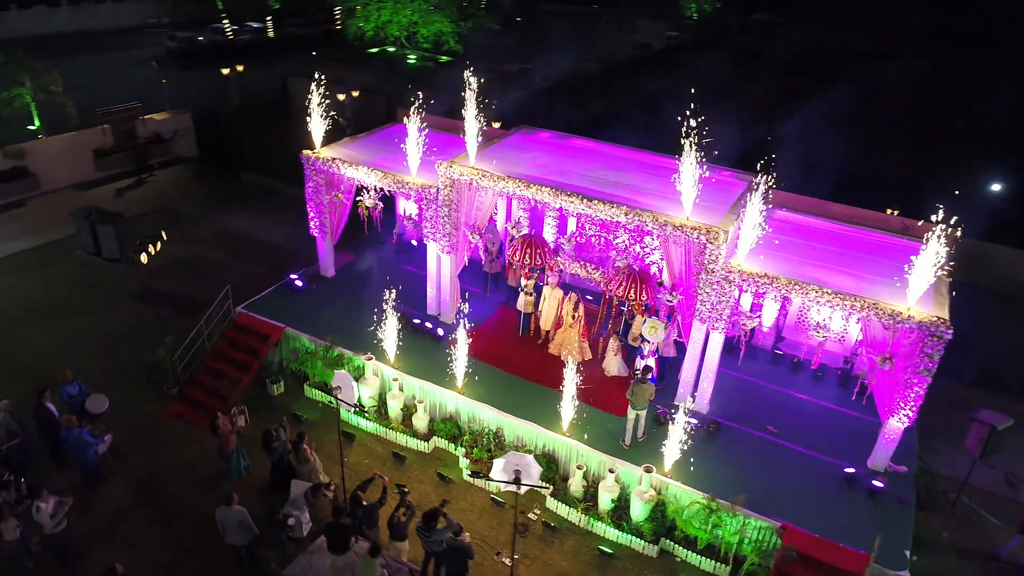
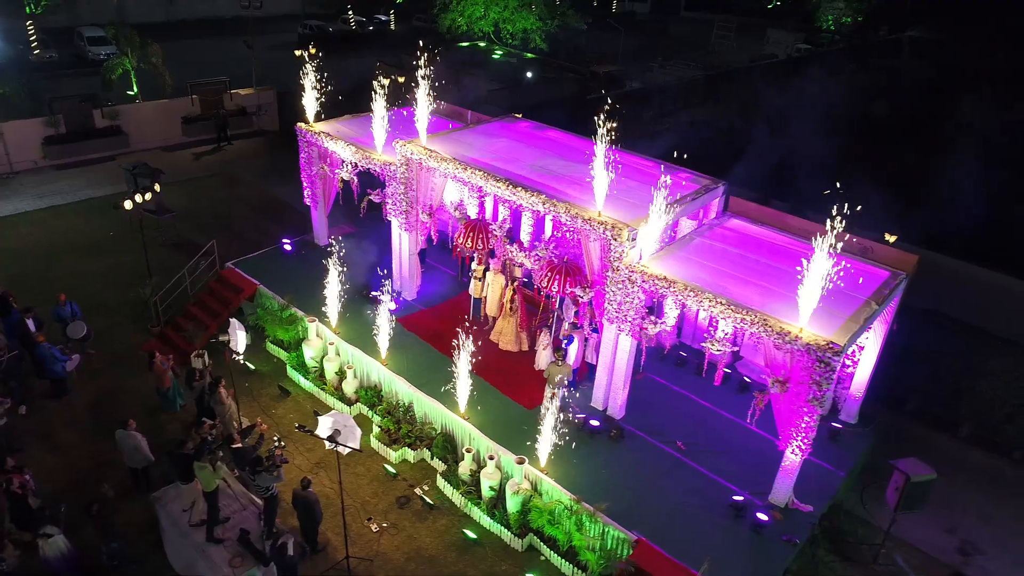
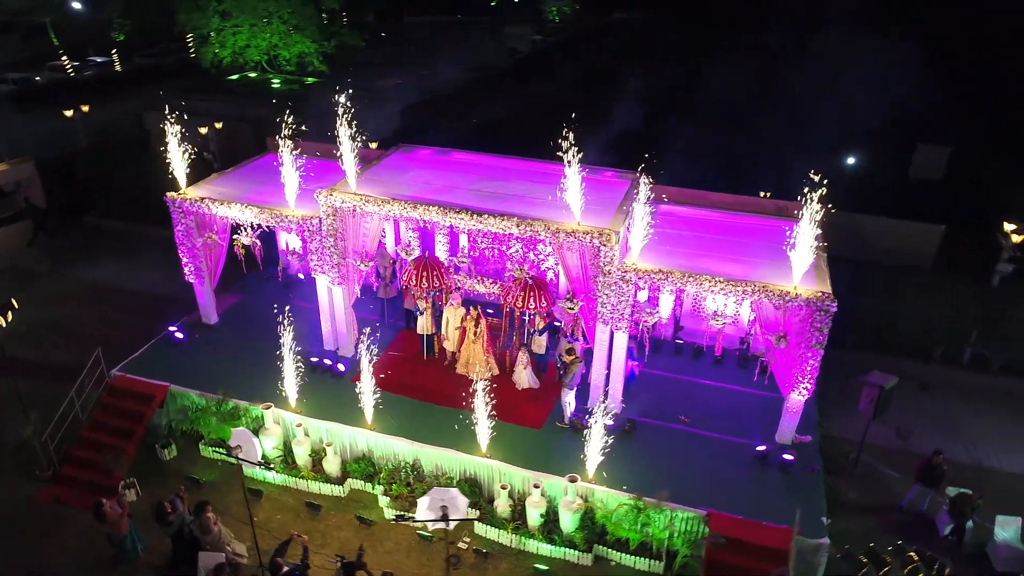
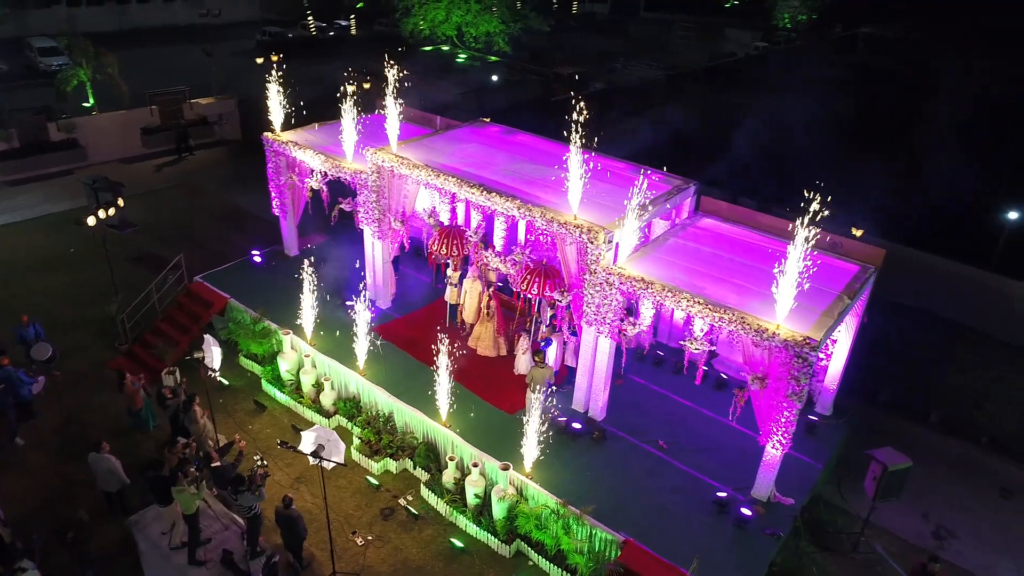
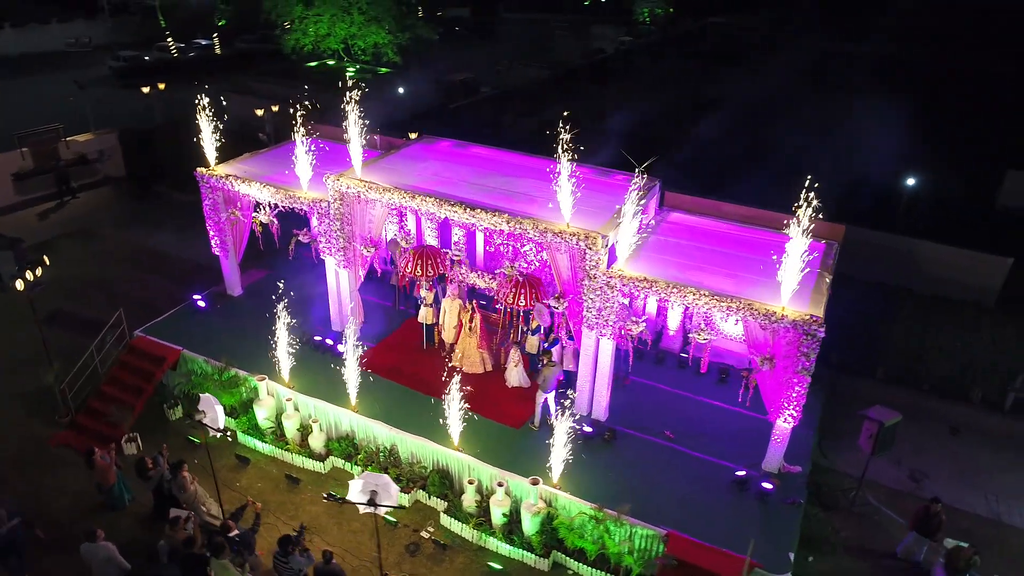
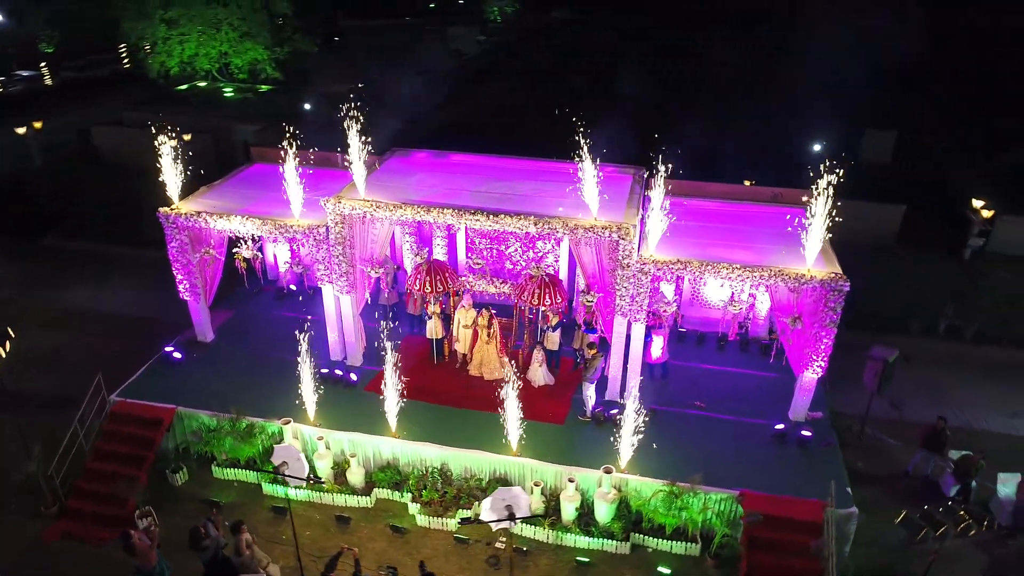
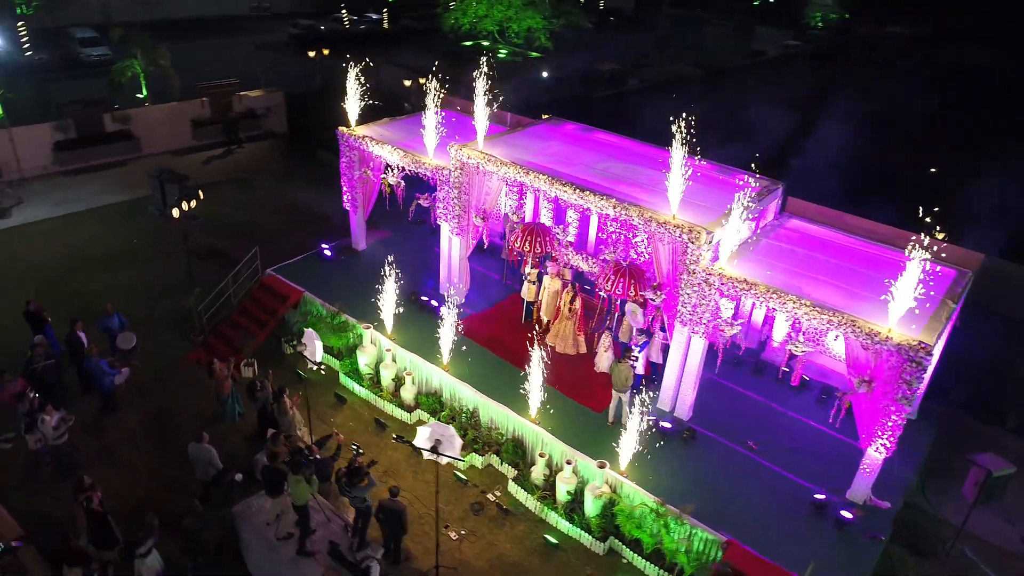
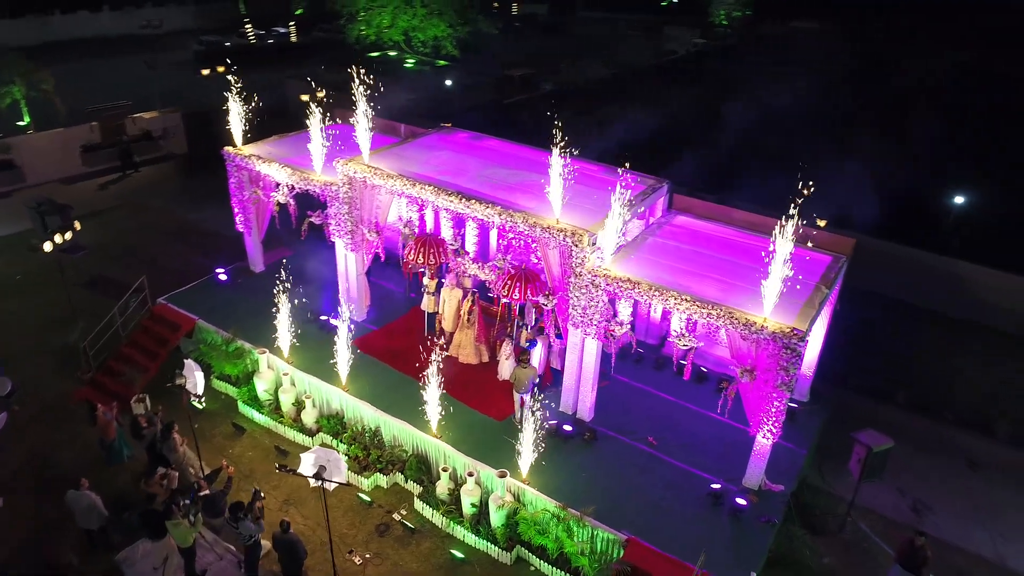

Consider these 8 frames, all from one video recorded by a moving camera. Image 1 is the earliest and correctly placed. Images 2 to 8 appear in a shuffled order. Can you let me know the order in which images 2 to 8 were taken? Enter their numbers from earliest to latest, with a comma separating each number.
7, 2, 4, 8, 5, 3, 6
